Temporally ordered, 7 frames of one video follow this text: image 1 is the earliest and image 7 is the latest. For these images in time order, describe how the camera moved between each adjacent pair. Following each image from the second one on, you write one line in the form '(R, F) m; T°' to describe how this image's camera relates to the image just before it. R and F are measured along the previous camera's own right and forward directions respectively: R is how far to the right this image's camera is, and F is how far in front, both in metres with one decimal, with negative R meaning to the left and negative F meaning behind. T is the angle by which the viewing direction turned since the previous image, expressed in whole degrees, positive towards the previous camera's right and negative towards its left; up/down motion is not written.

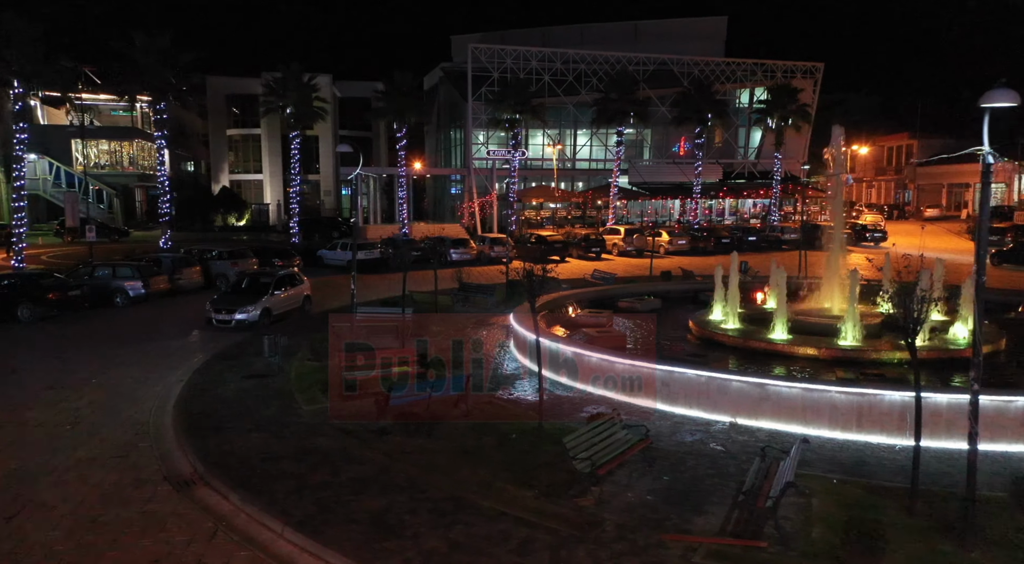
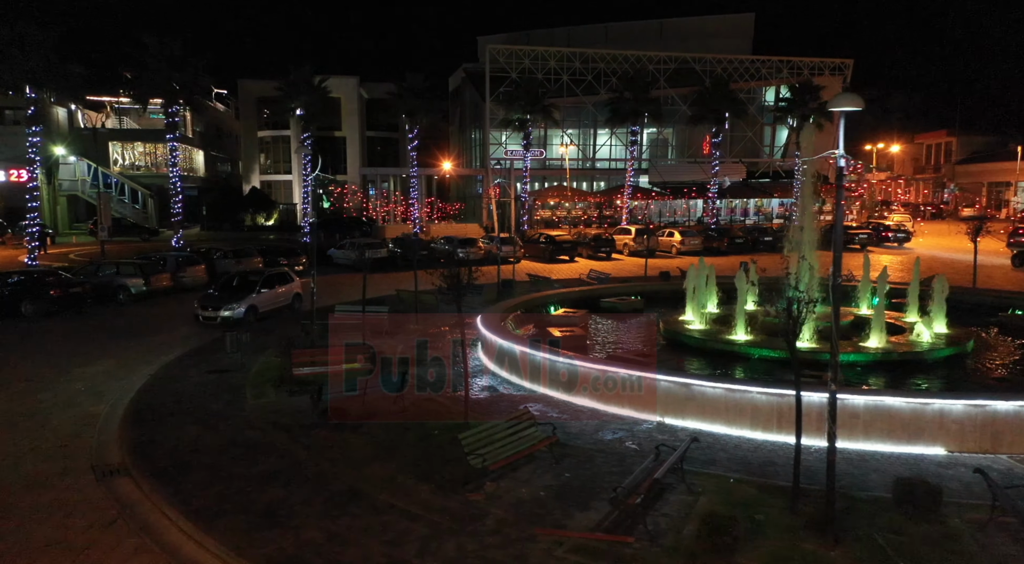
(+1.5, -0.1) m; -3°
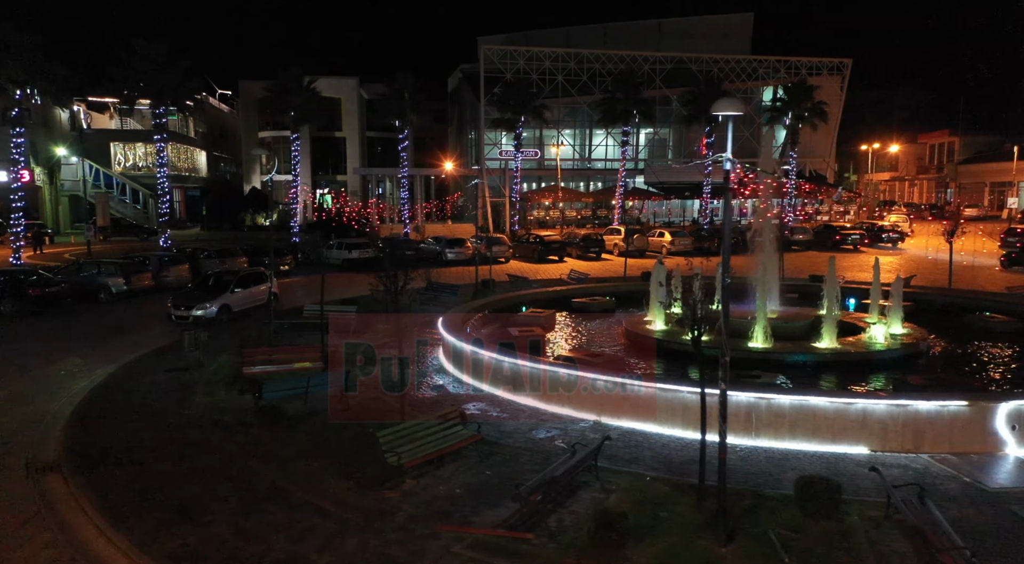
(+1.0, -0.1) m; 0°
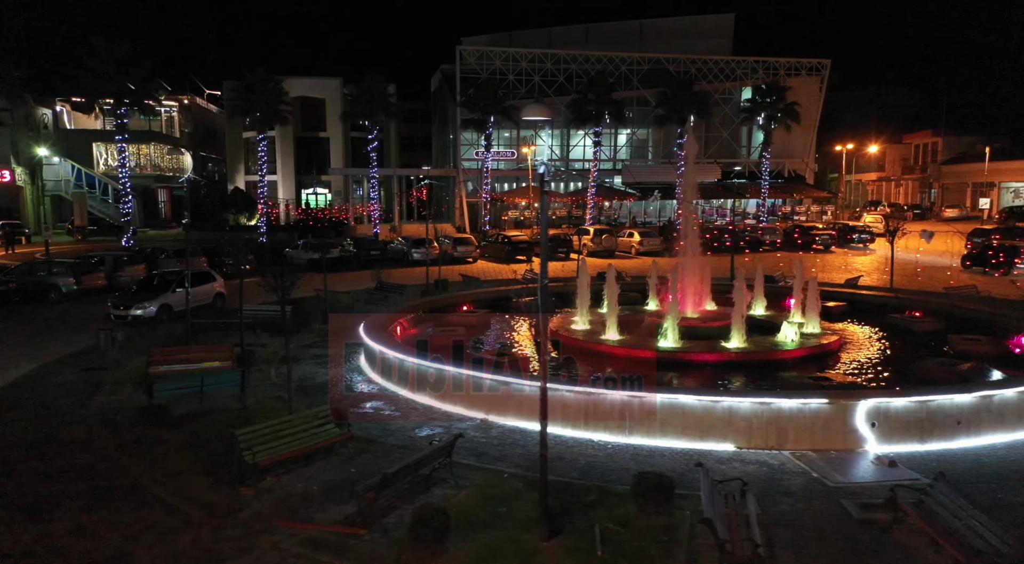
(+1.5, -0.1) m; 0°
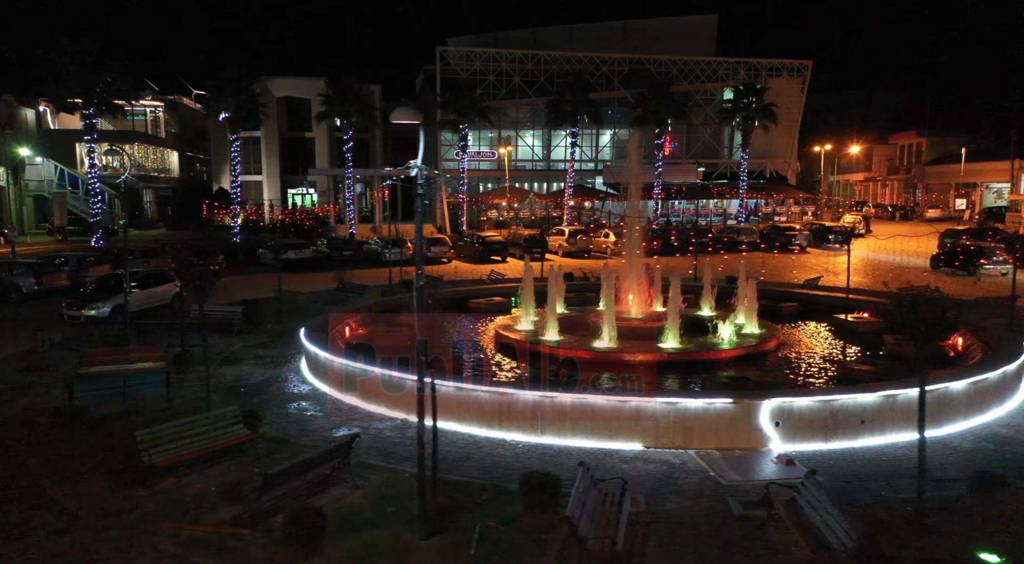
(+1.0, -0.1) m; +1°
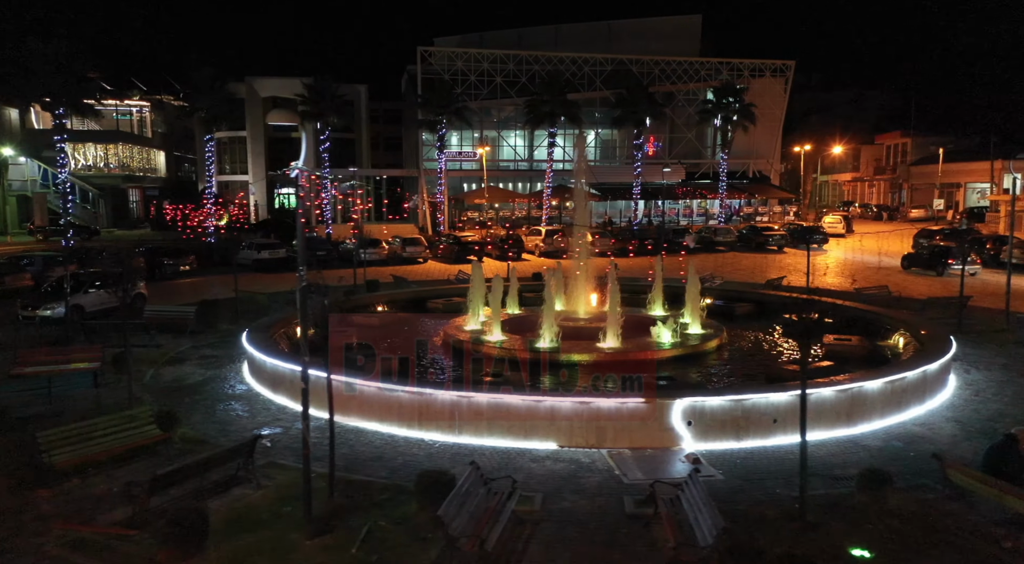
(+1.0, 0.0) m; +1°
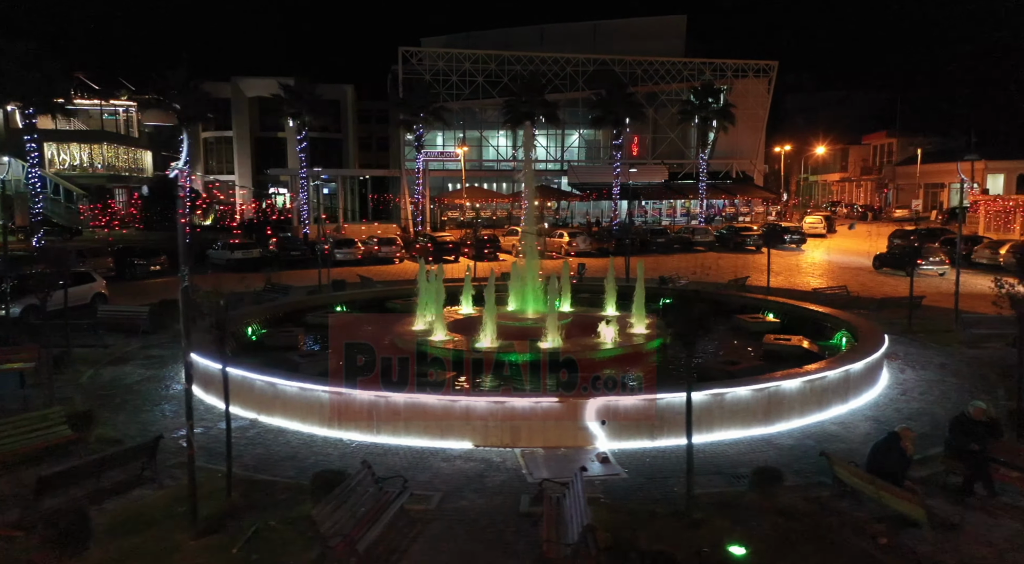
(+1.0, 0.0) m; +1°
